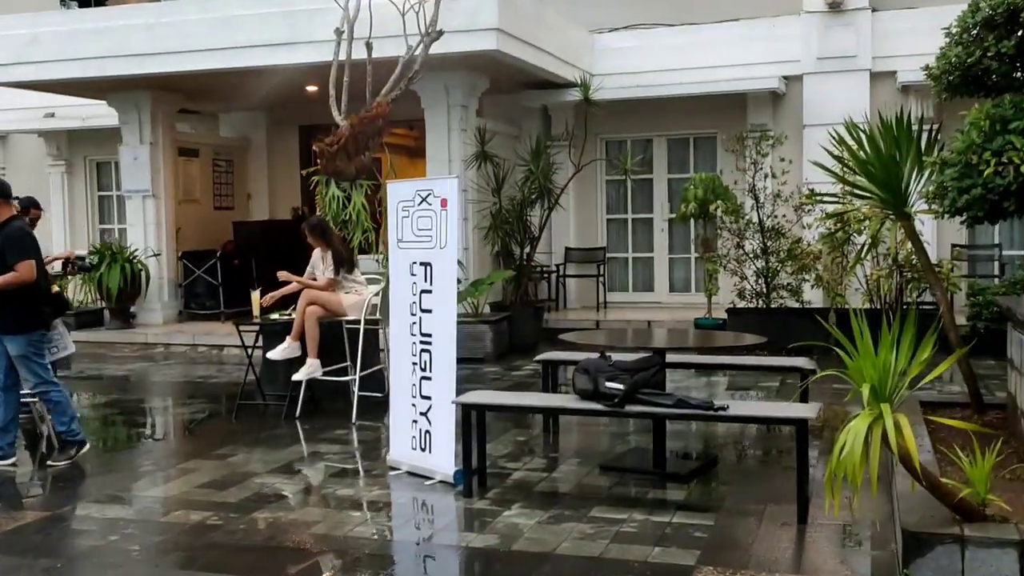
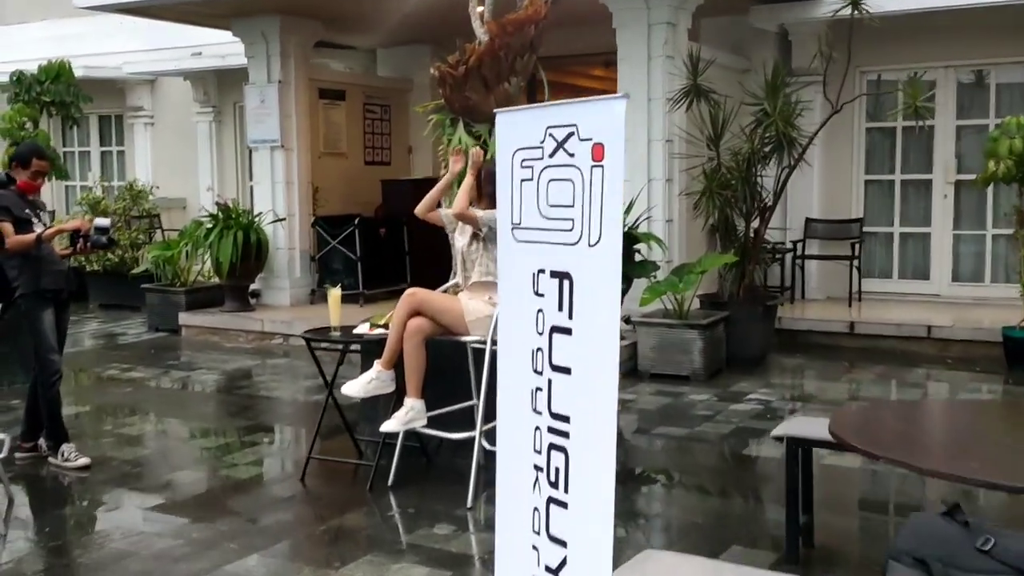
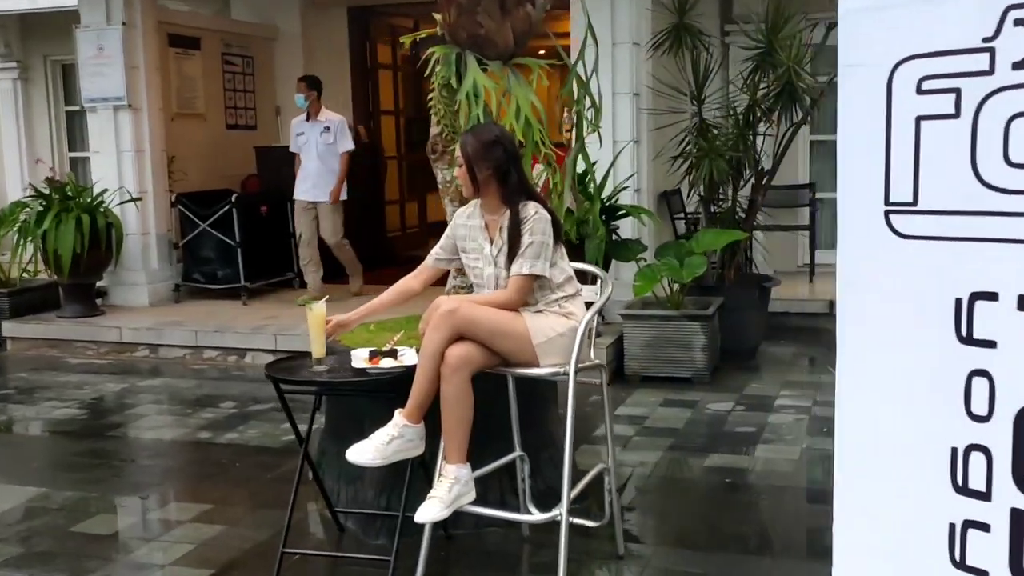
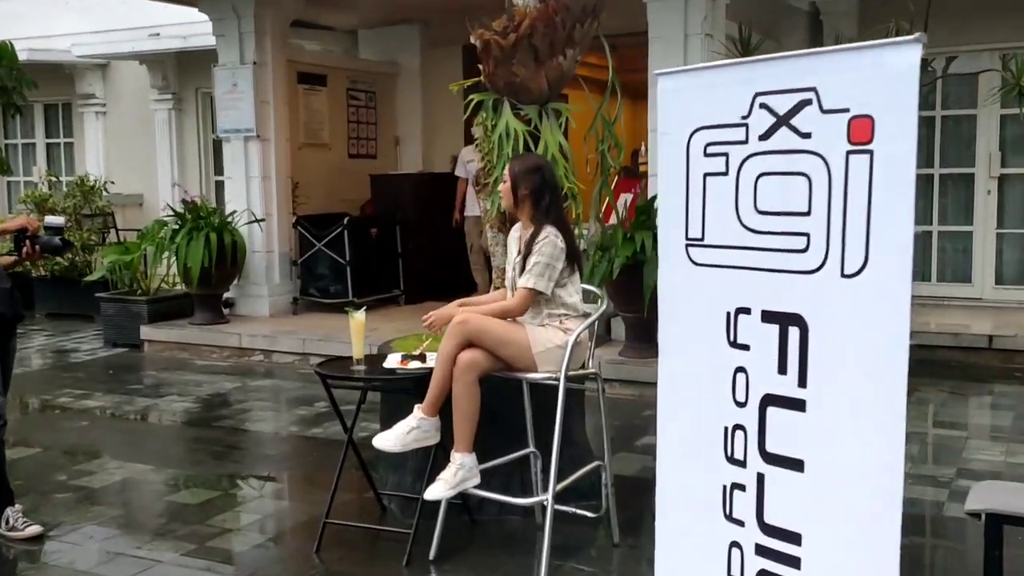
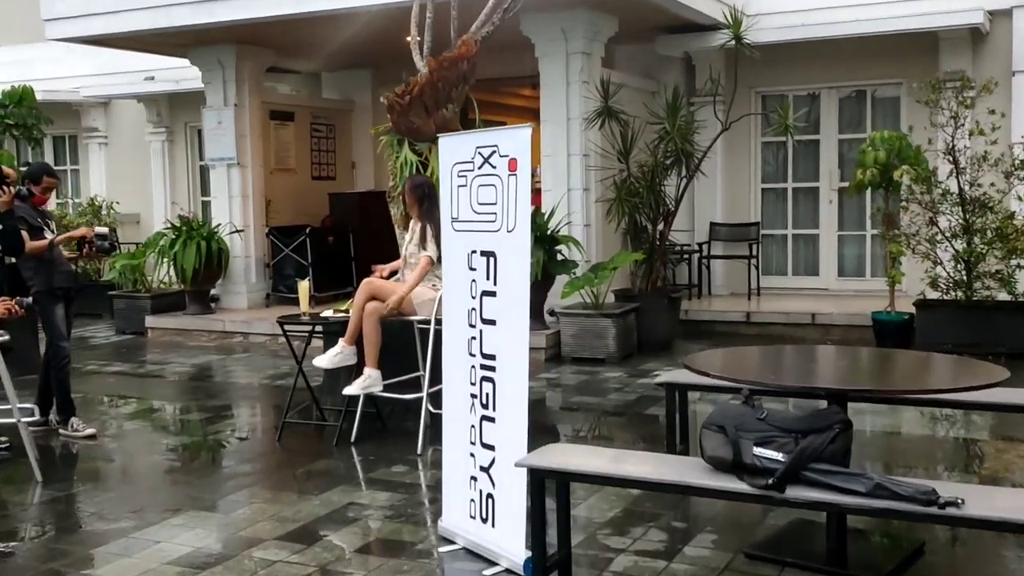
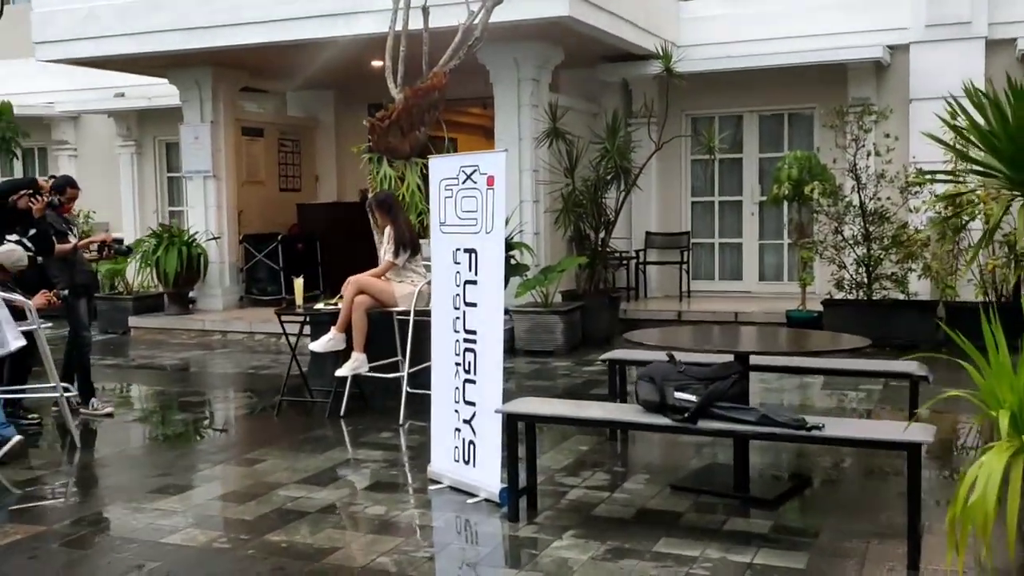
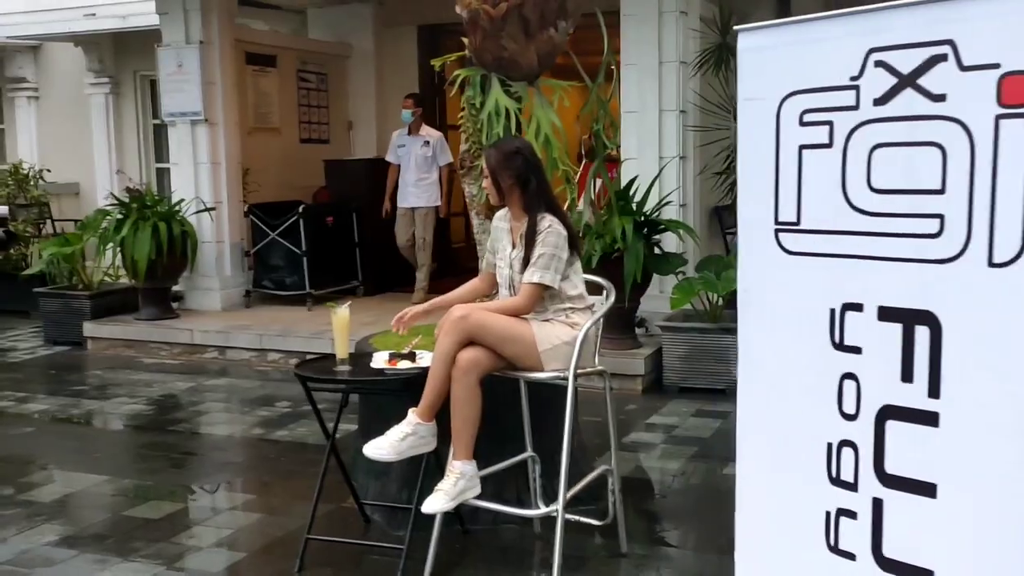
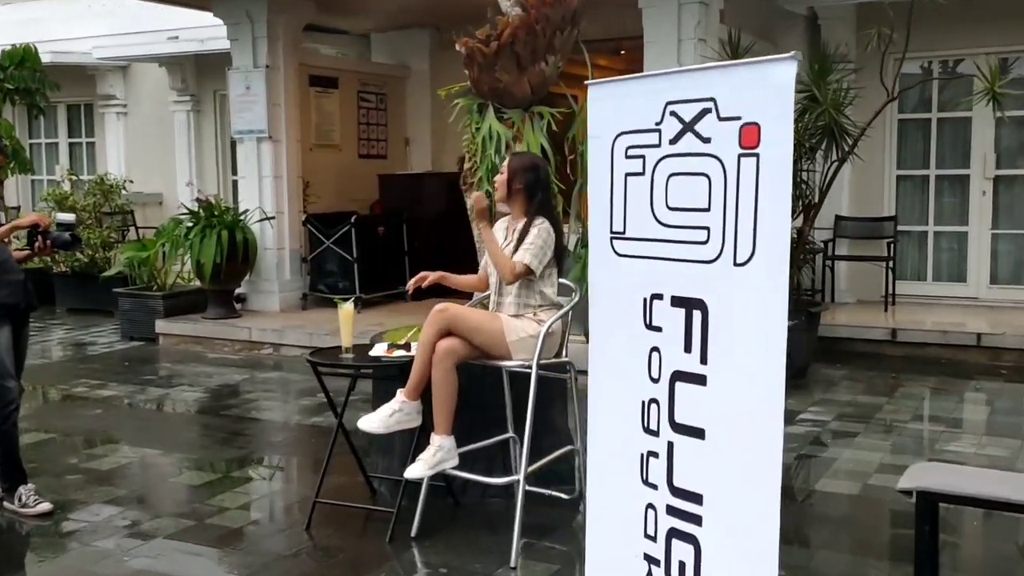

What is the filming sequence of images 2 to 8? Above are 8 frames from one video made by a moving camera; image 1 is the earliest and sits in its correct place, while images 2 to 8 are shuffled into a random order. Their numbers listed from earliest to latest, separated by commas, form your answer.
6, 5, 2, 8, 4, 7, 3
